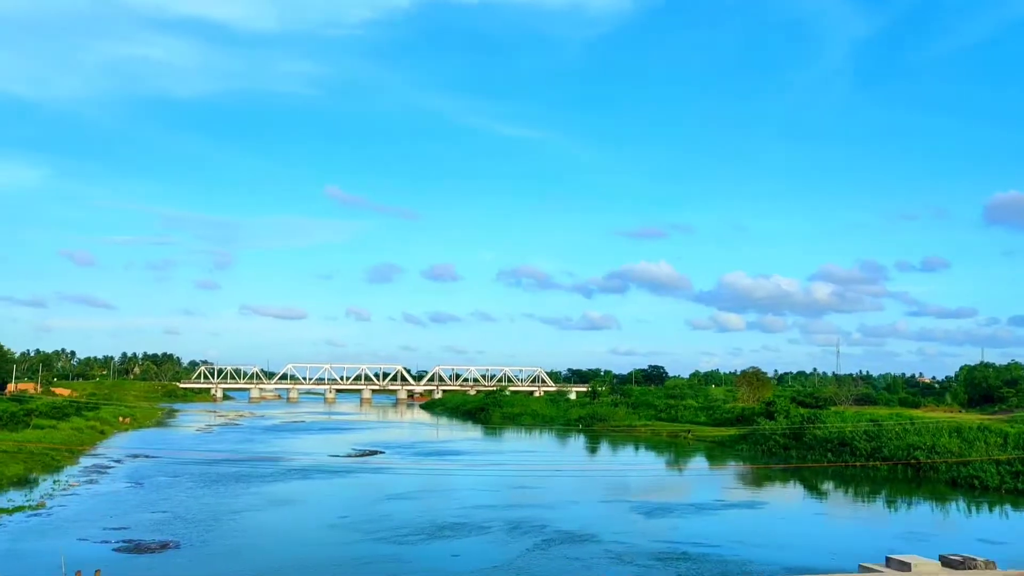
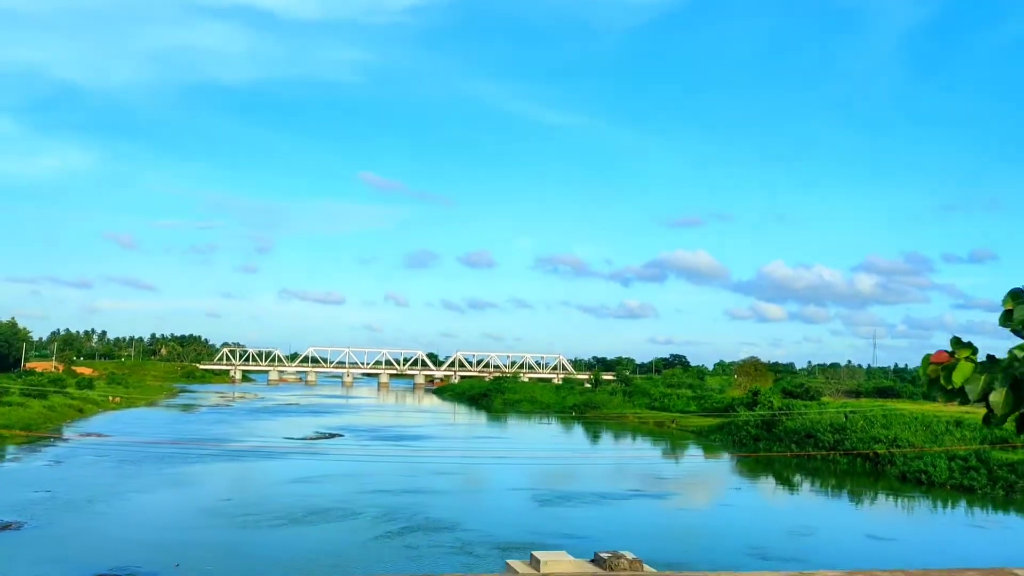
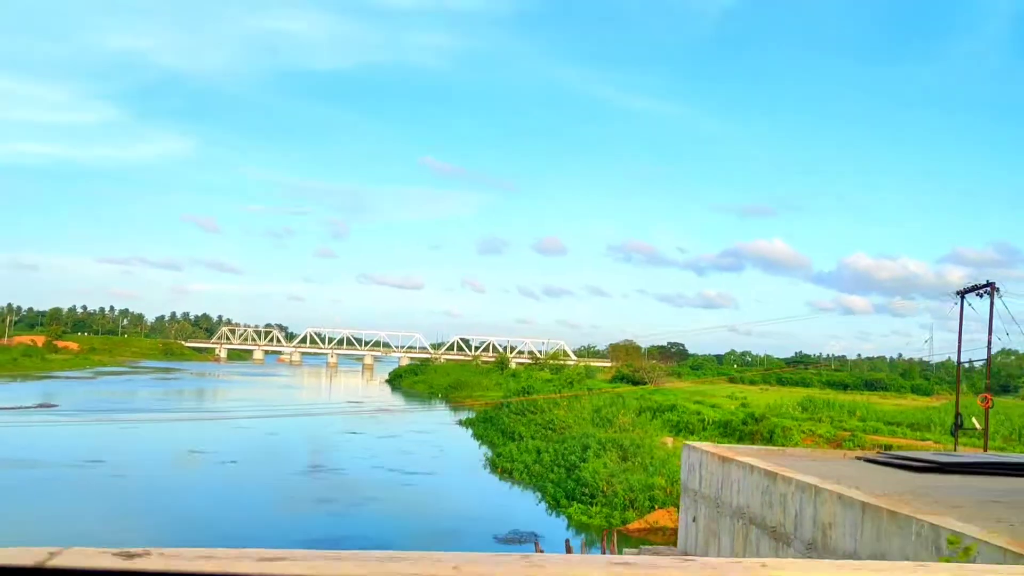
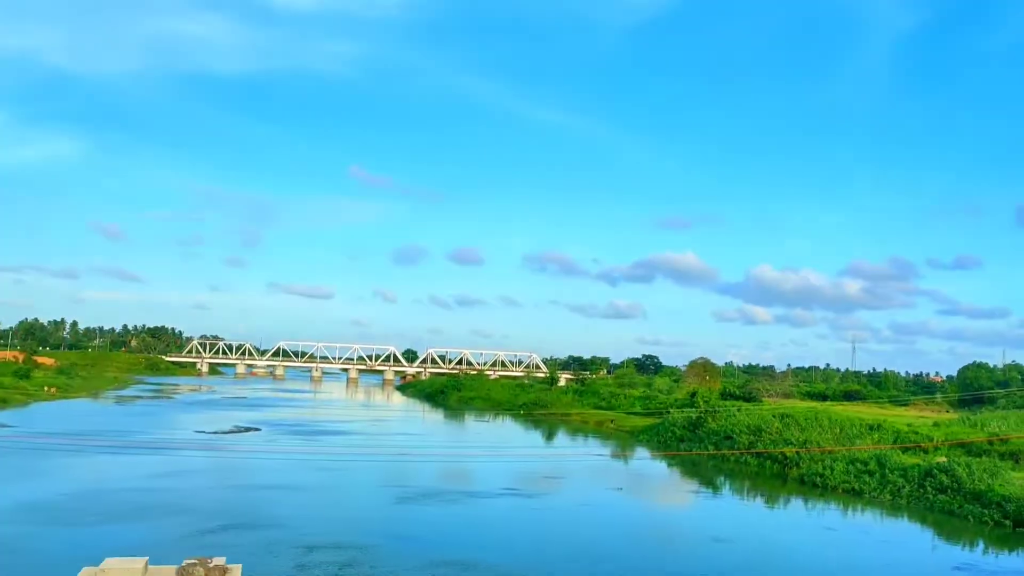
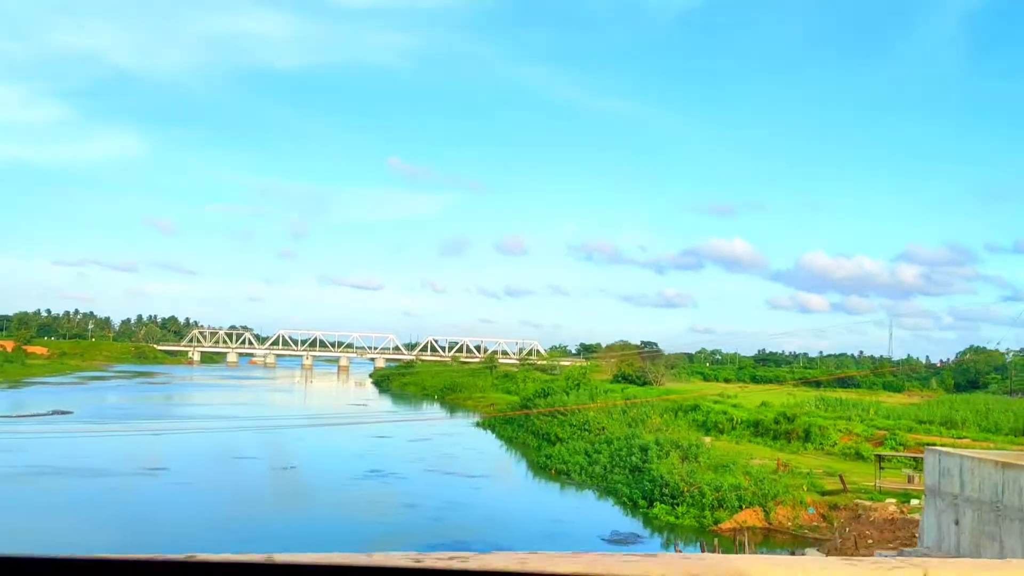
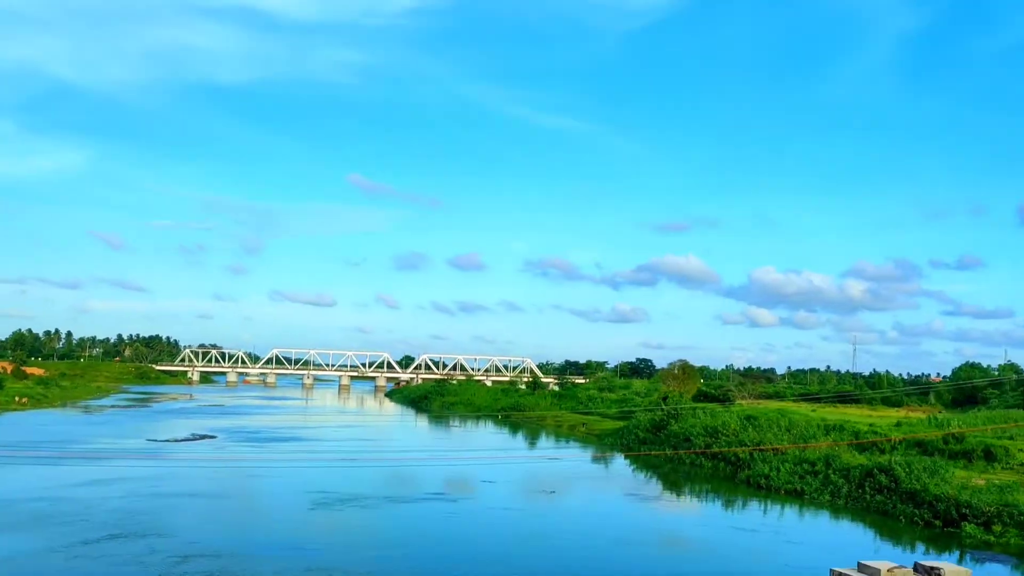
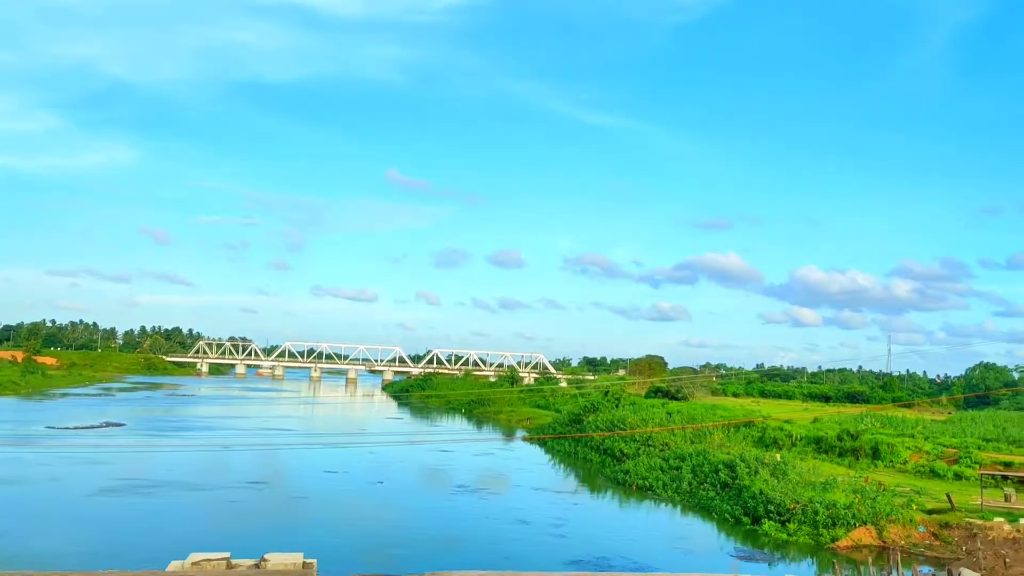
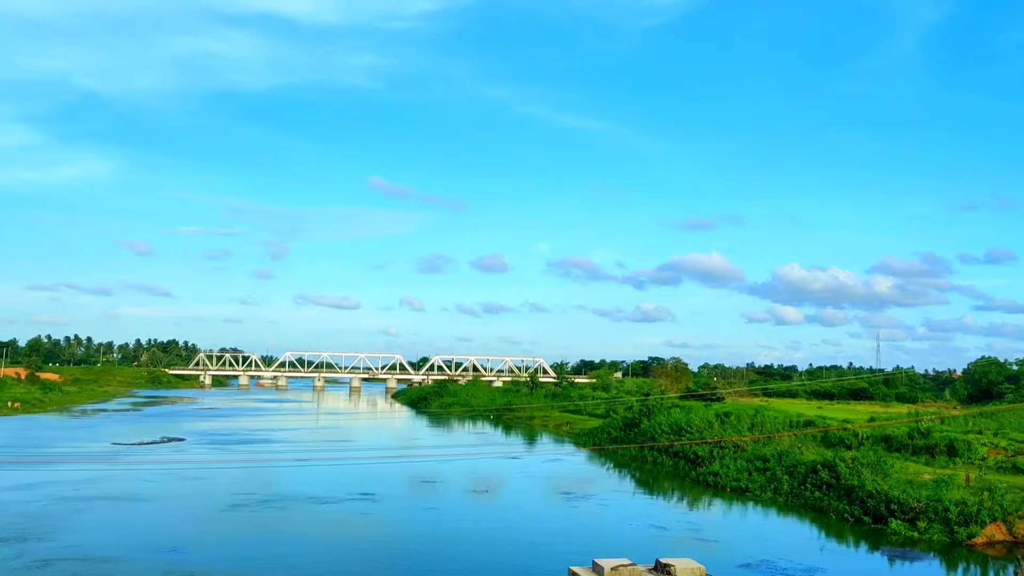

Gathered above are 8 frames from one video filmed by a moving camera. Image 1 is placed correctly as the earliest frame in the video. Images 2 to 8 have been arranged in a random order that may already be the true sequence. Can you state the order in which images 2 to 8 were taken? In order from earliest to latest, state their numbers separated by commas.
2, 4, 6, 8, 7, 5, 3
